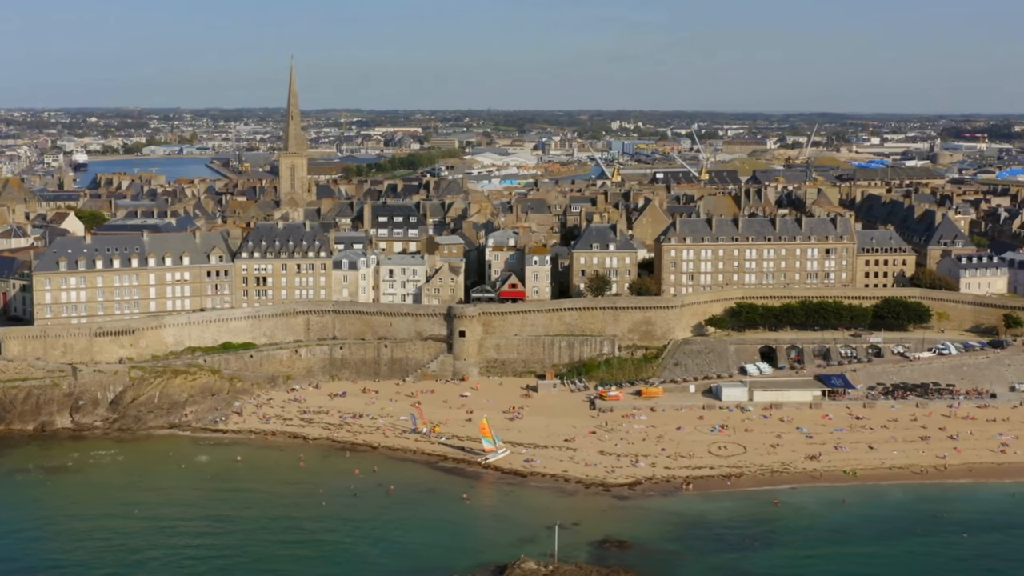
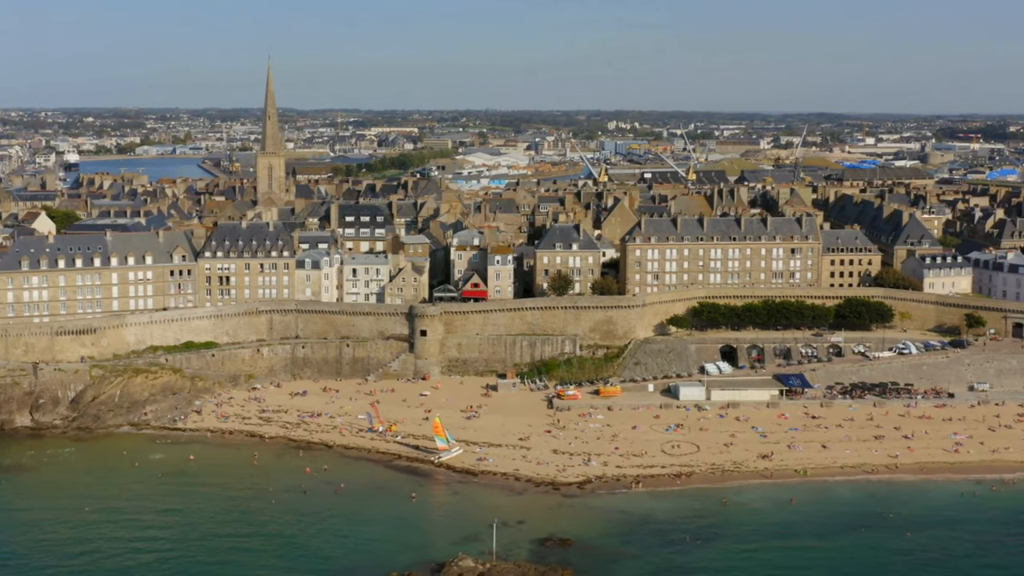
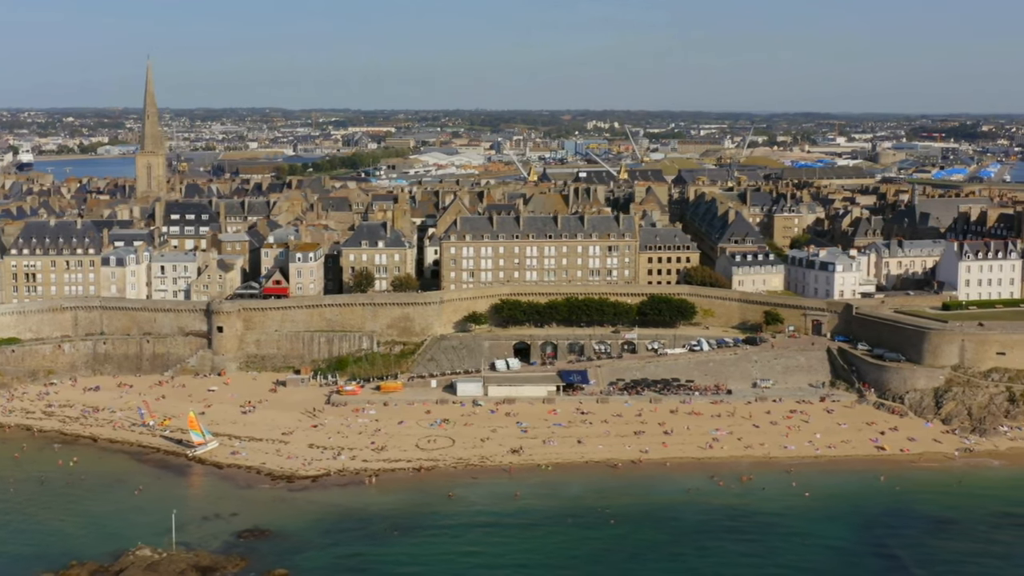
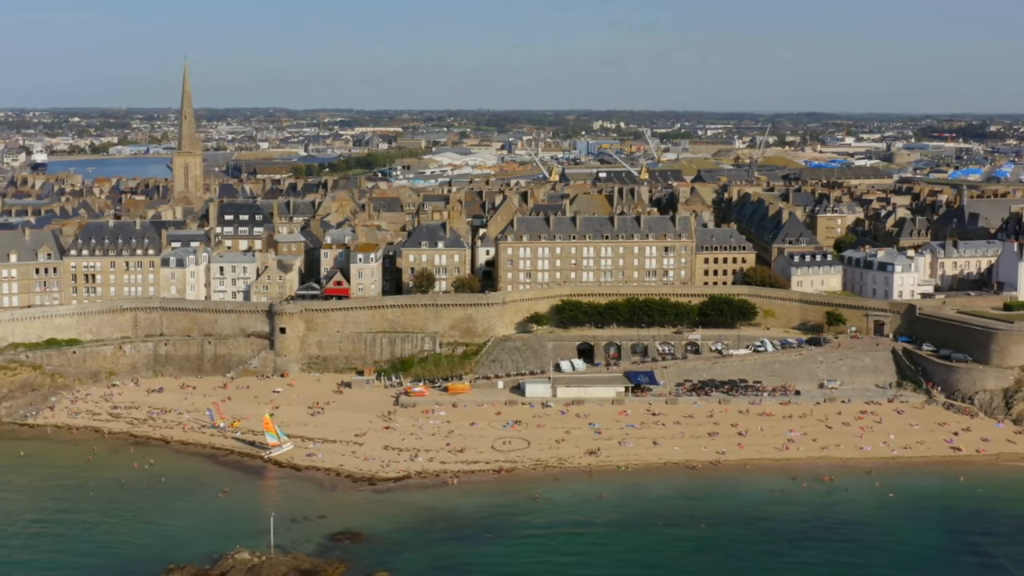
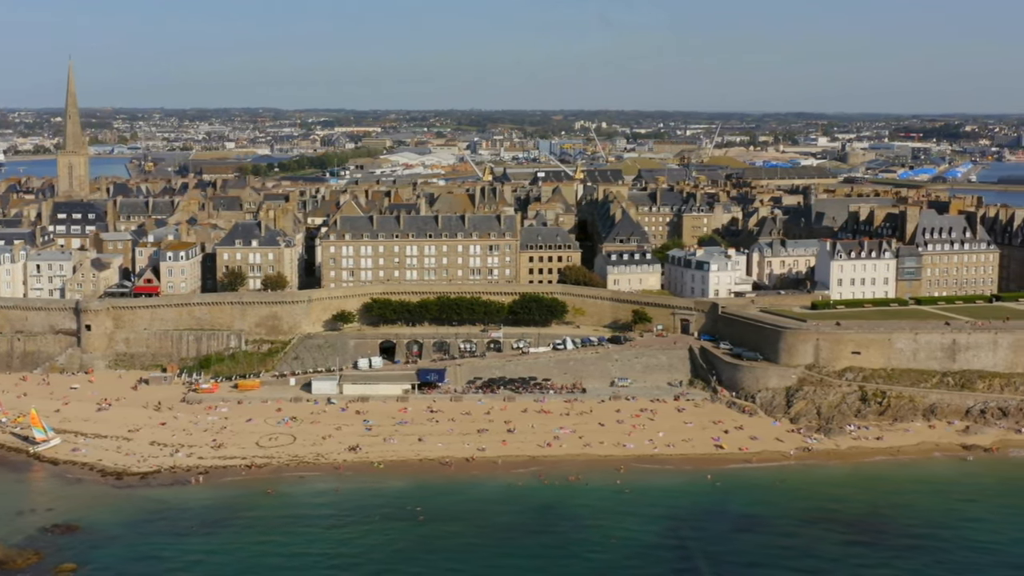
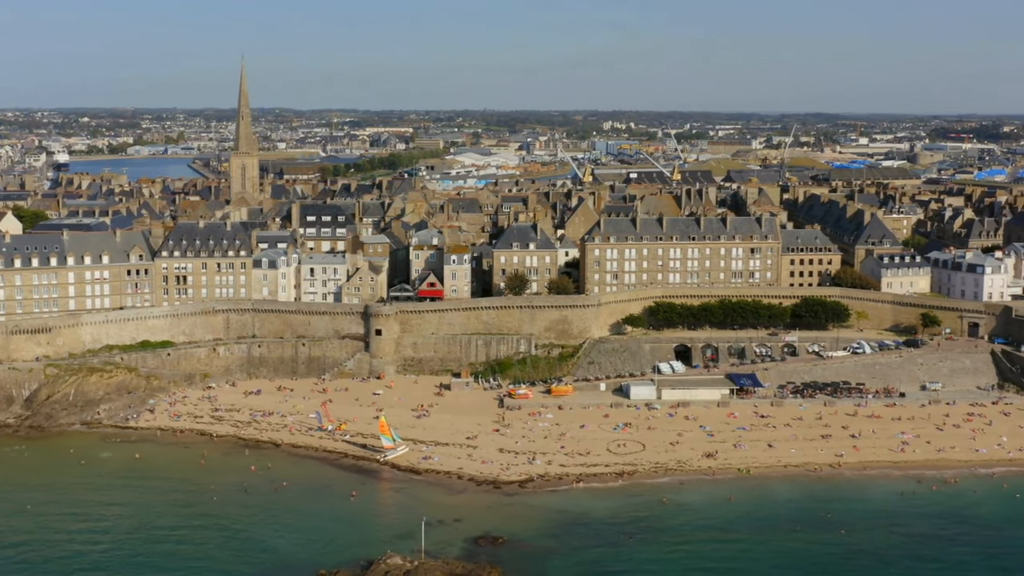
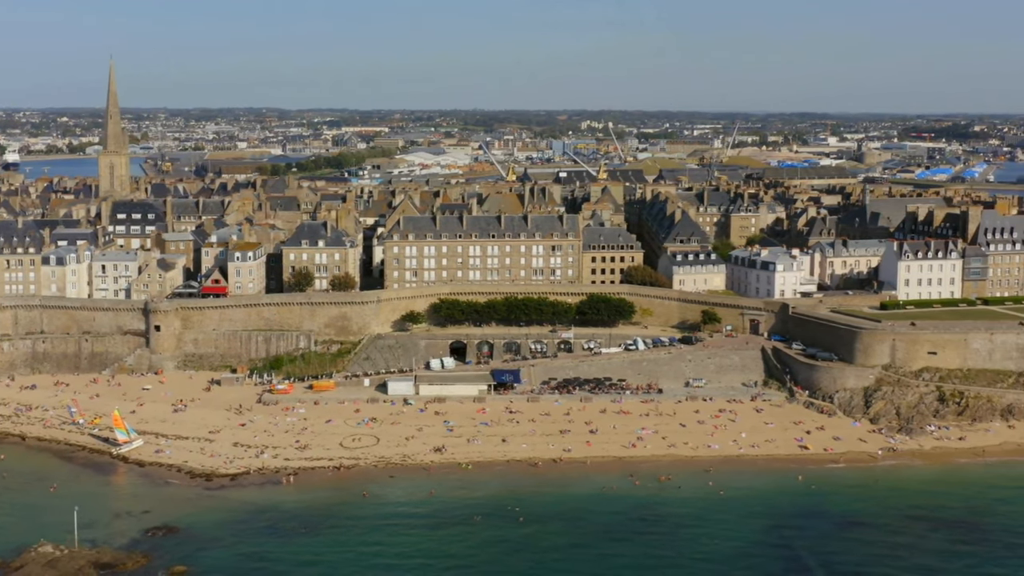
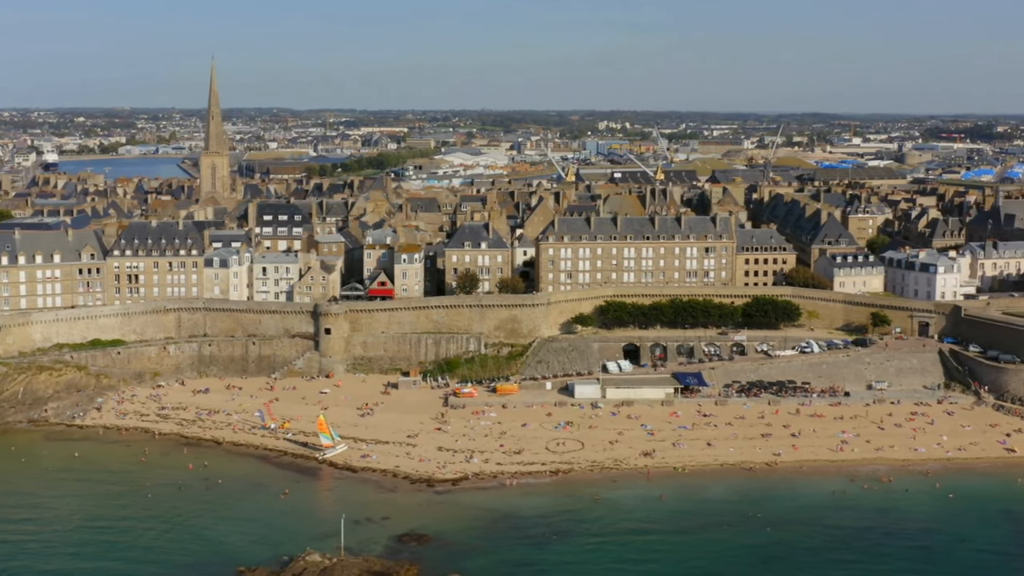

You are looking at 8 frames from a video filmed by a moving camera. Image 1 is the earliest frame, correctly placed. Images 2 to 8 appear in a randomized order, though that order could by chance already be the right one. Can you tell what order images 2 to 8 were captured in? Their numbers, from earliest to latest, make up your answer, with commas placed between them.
2, 6, 8, 4, 3, 7, 5
